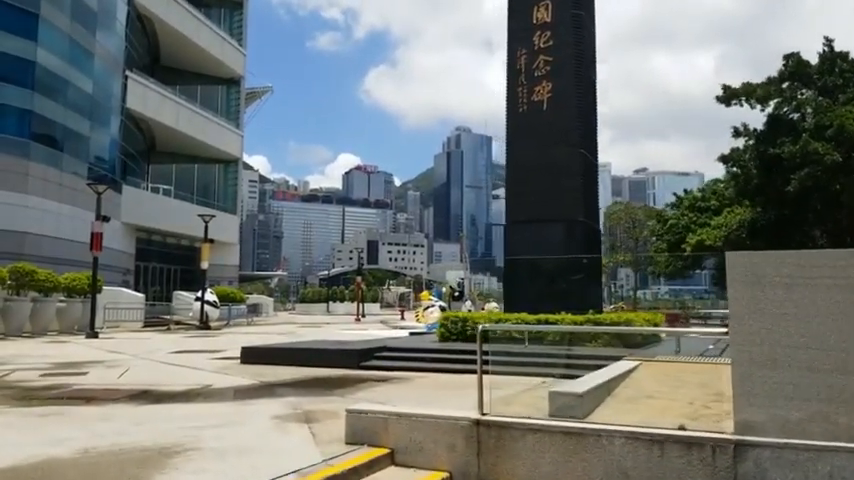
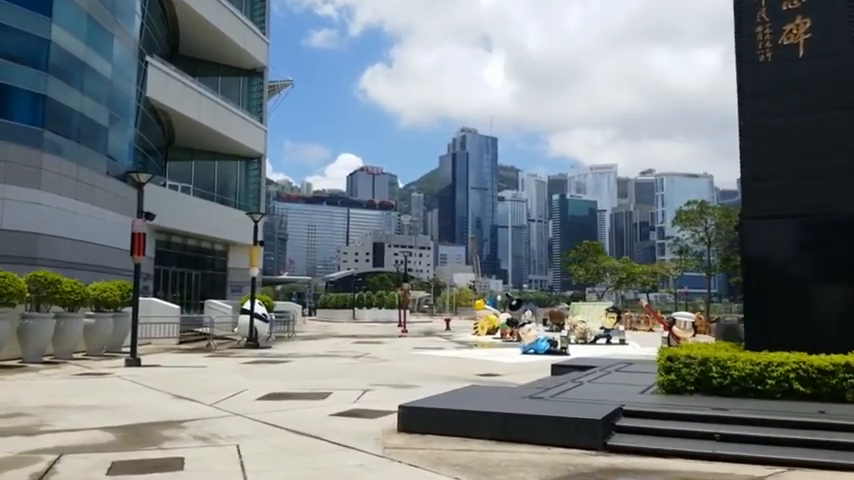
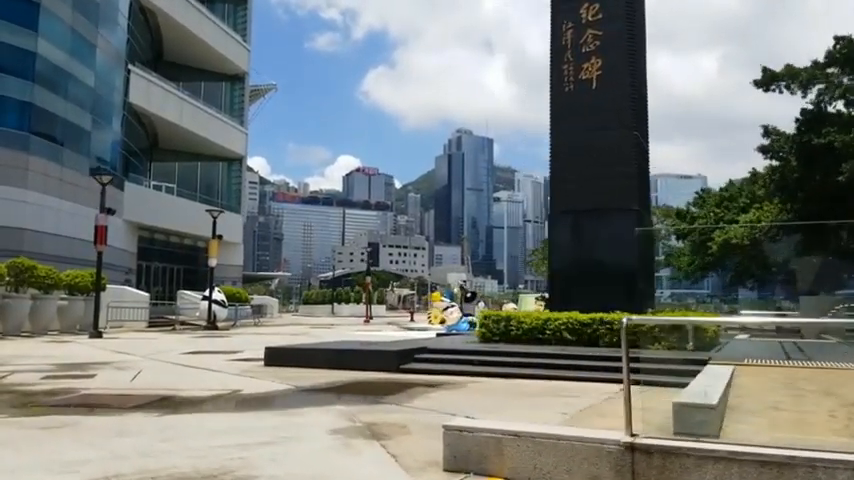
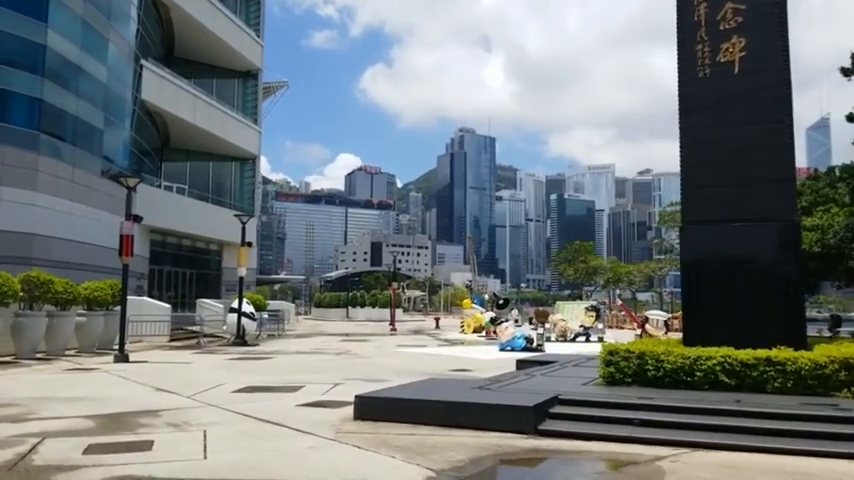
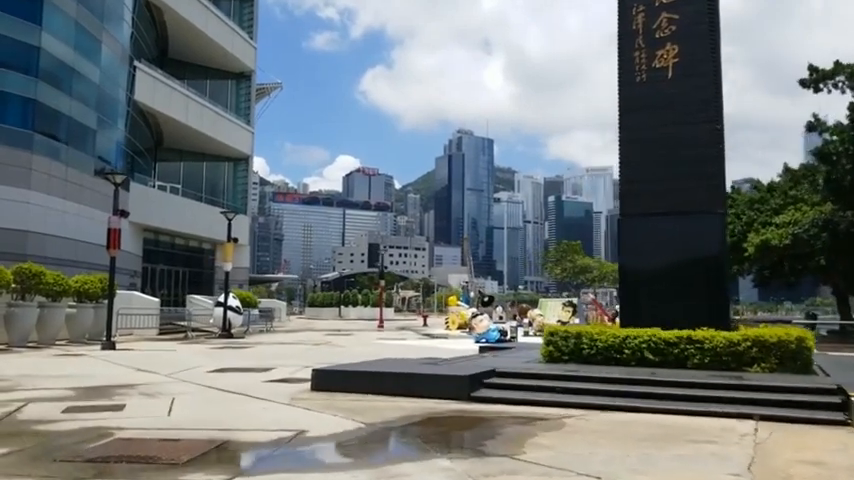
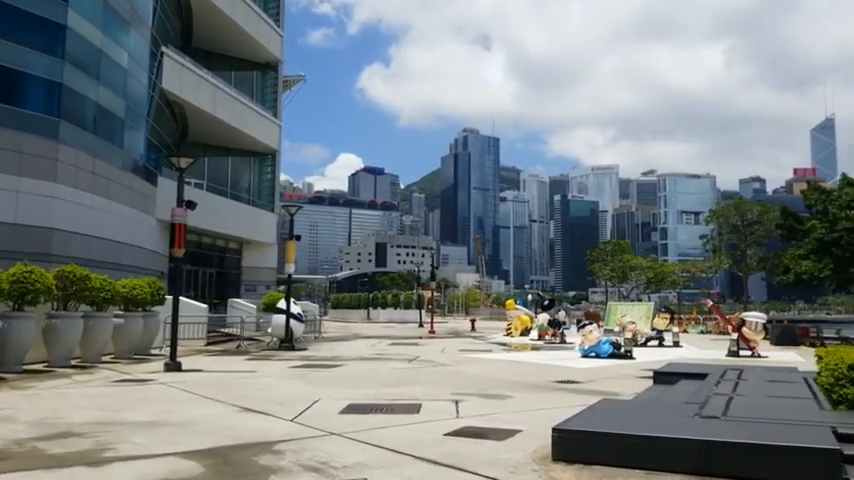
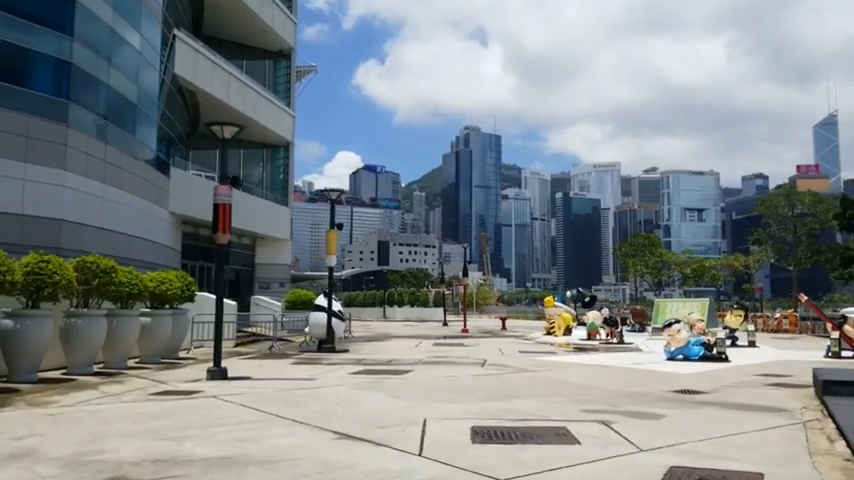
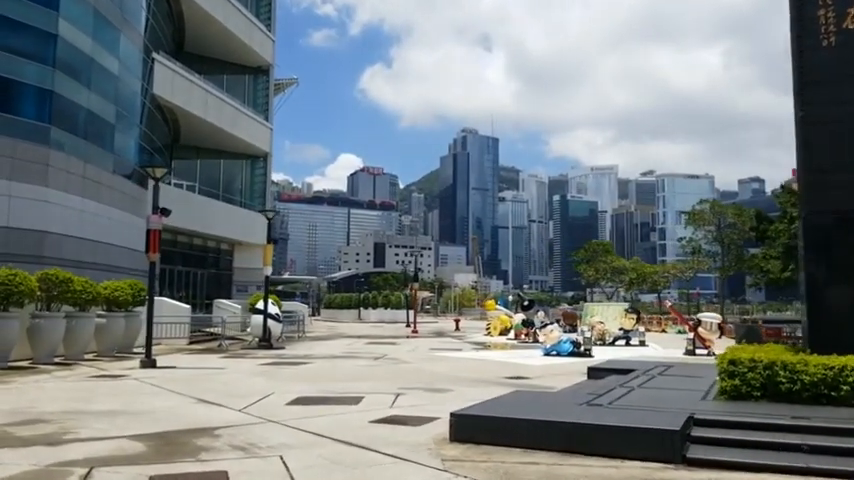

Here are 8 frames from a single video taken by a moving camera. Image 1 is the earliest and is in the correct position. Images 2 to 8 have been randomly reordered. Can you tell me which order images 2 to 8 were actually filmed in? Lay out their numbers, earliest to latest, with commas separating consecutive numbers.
3, 5, 4, 2, 8, 6, 7
